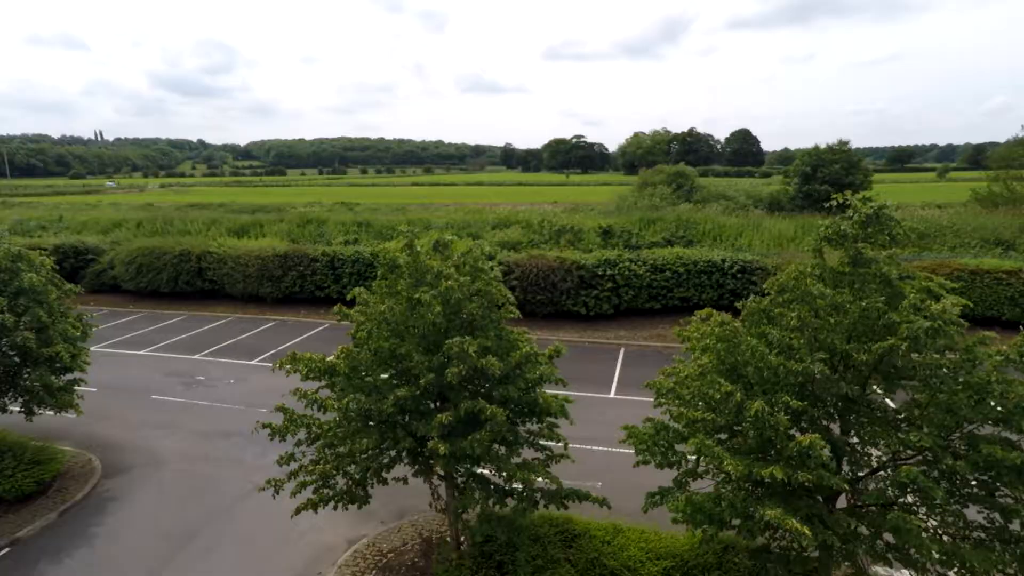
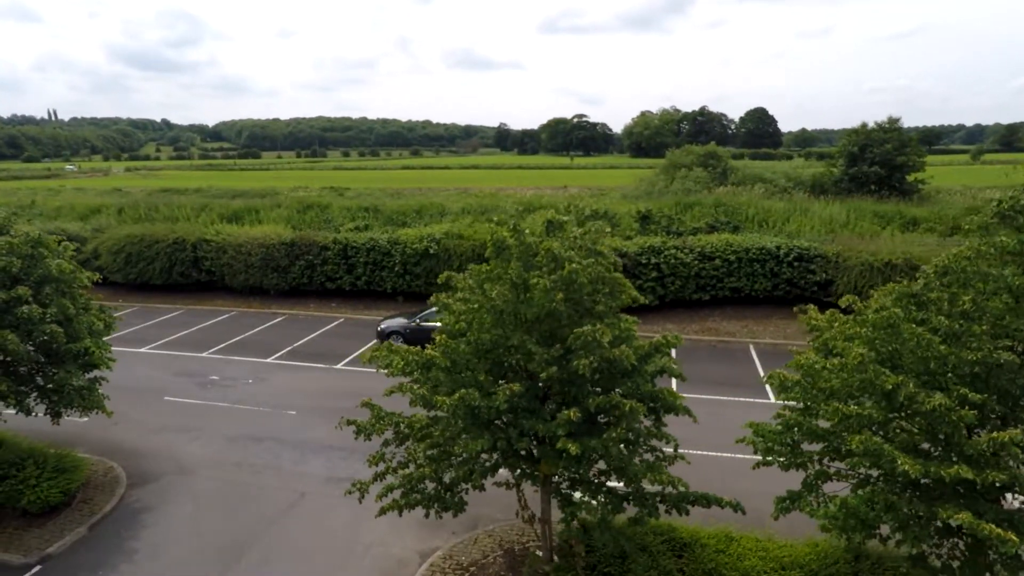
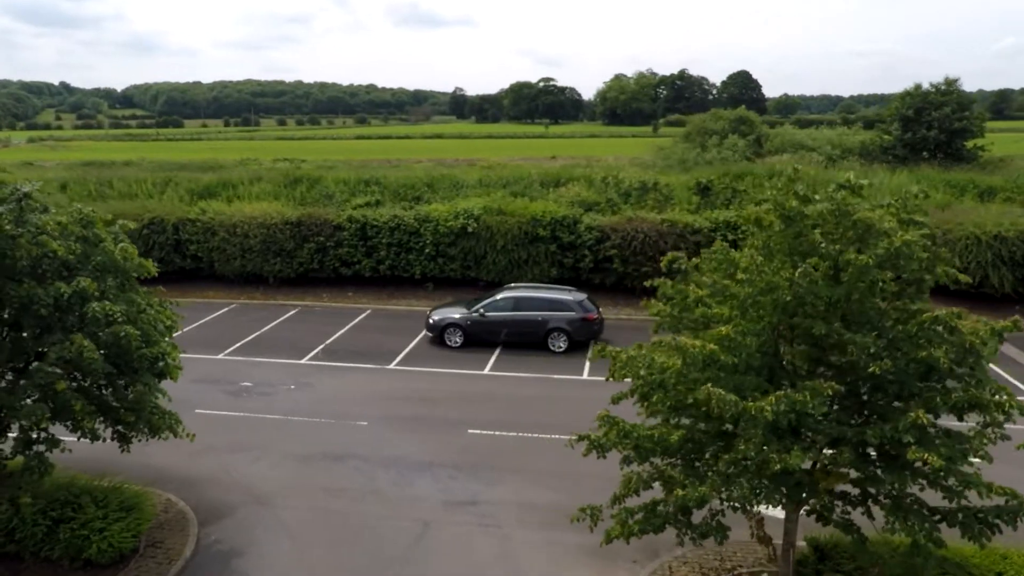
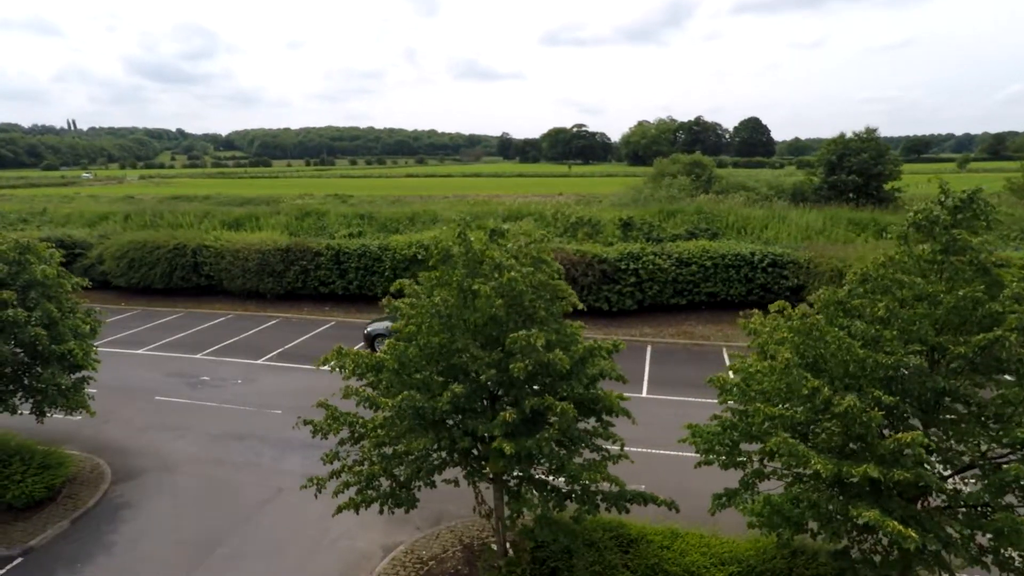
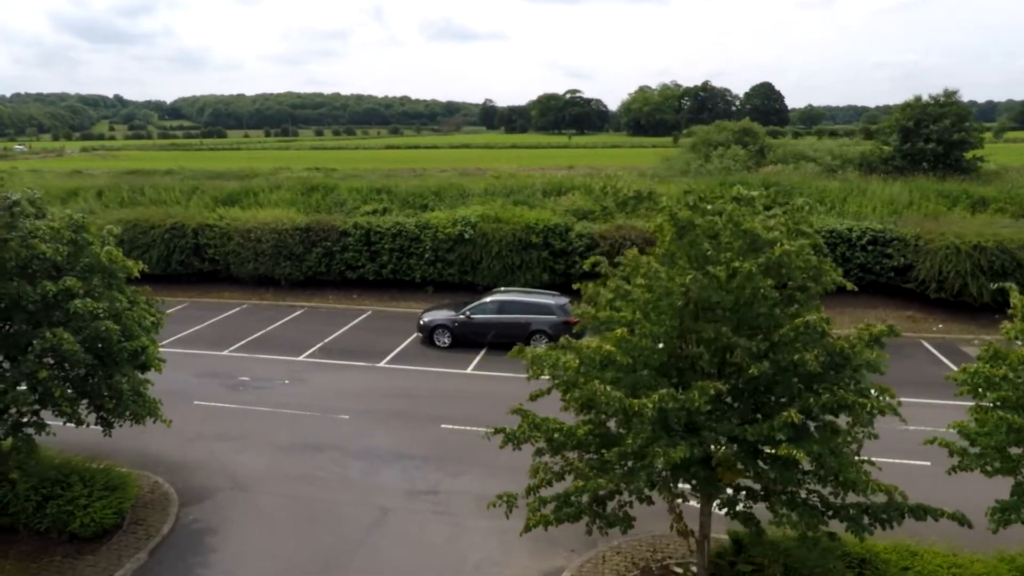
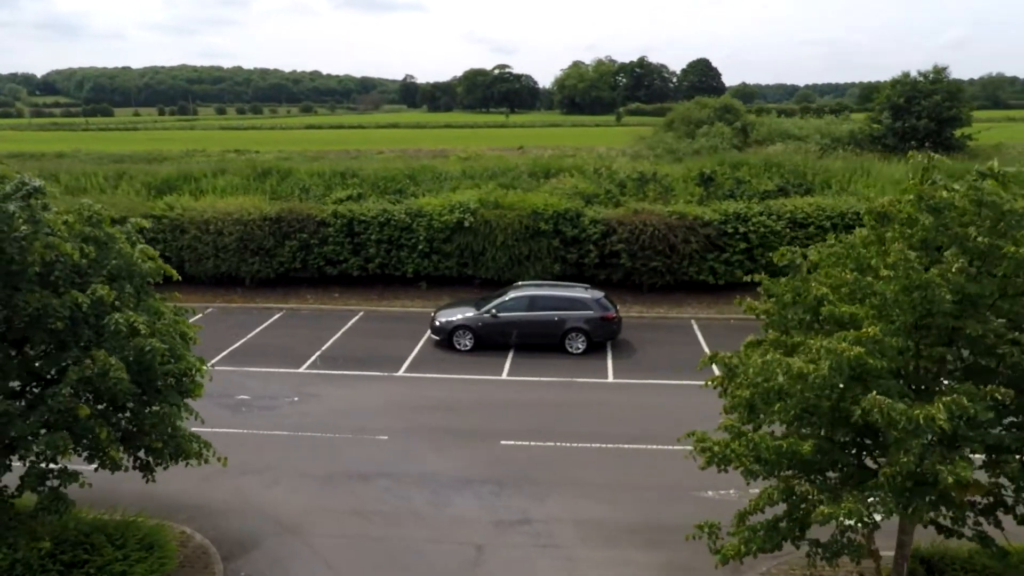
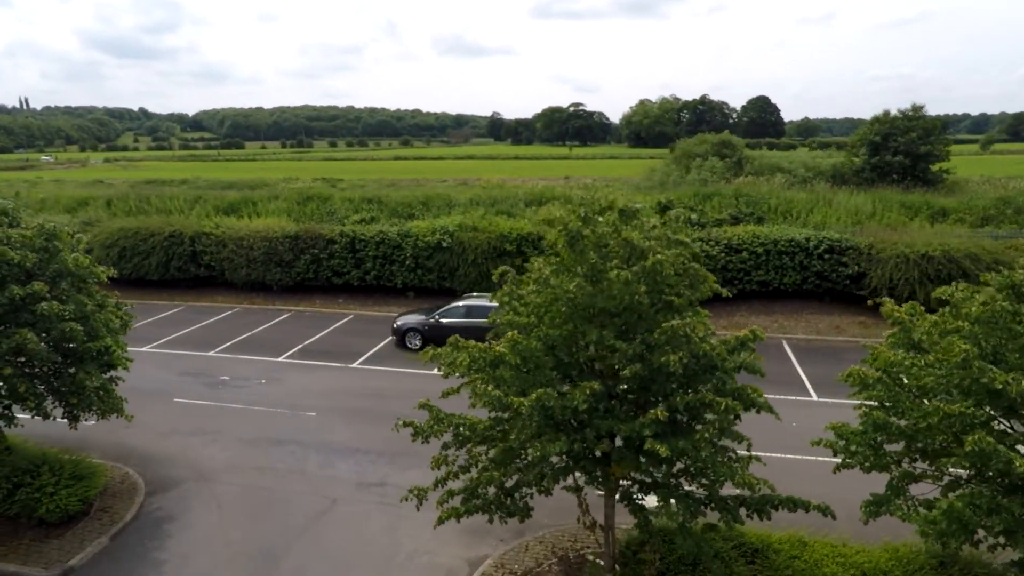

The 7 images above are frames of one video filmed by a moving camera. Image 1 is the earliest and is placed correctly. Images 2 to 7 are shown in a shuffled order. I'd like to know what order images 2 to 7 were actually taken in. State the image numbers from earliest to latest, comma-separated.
4, 2, 7, 5, 3, 6
